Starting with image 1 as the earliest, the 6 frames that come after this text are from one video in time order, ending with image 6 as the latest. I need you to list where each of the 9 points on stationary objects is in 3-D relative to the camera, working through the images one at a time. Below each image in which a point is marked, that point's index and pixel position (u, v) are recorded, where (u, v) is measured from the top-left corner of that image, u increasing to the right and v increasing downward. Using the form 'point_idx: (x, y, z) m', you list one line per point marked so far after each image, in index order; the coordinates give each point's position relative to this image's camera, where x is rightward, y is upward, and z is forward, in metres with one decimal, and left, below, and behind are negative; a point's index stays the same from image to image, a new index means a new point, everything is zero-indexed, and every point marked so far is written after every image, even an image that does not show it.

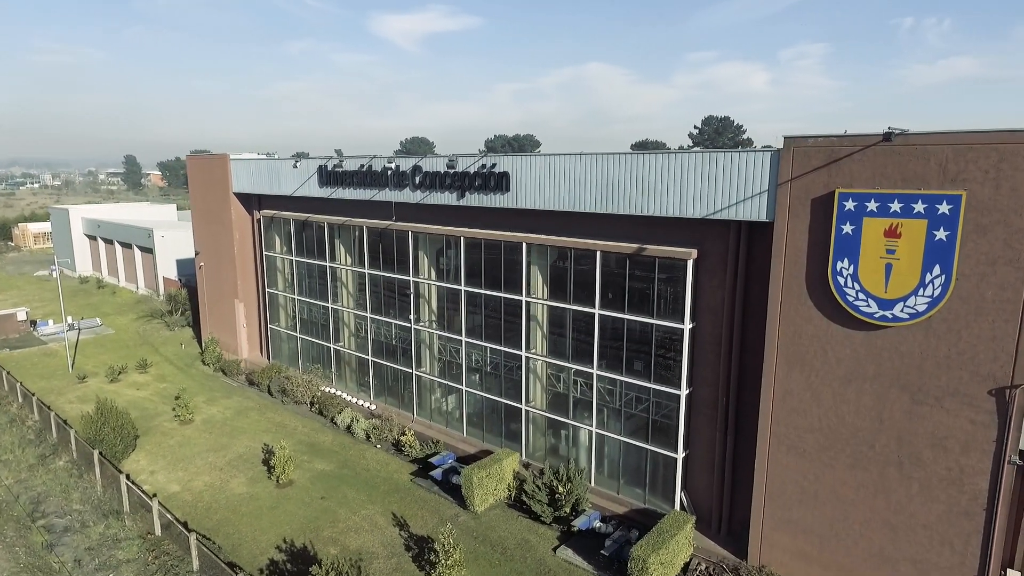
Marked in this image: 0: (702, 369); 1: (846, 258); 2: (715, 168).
0: (+6.2, -2.7, +19.9) m
1: (+8.6, +0.8, +15.6) m
2: (+6.2, +3.6, +18.1) m
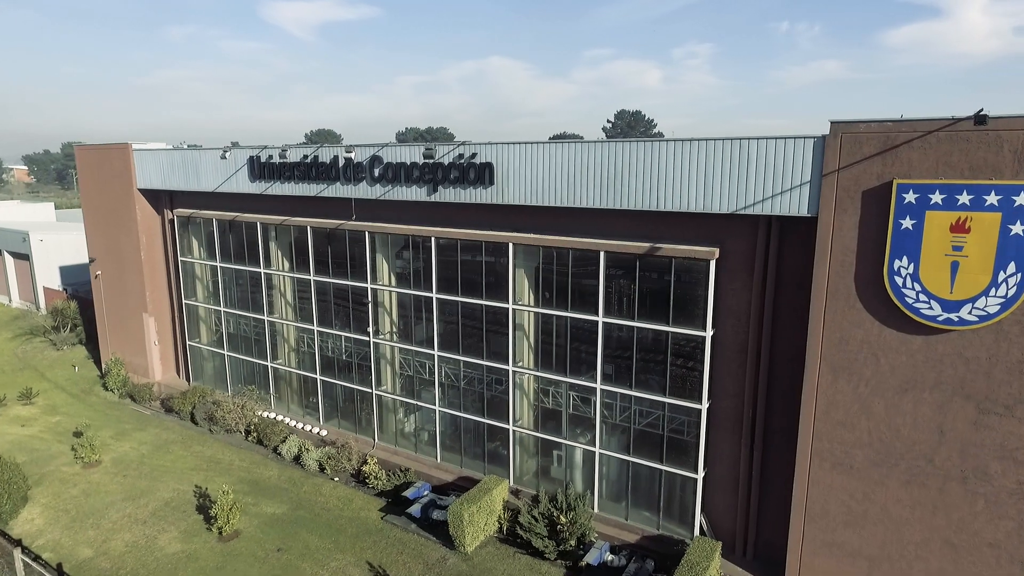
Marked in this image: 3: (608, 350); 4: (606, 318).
0: (+6.3, -2.7, +18.1) m
1: (+9.1, +0.7, +14.1) m
2: (+6.3, +3.5, +16.2) m
3: (+3.2, -2.0, +19.6) m
4: (+3.1, -1.0, +19.3) m
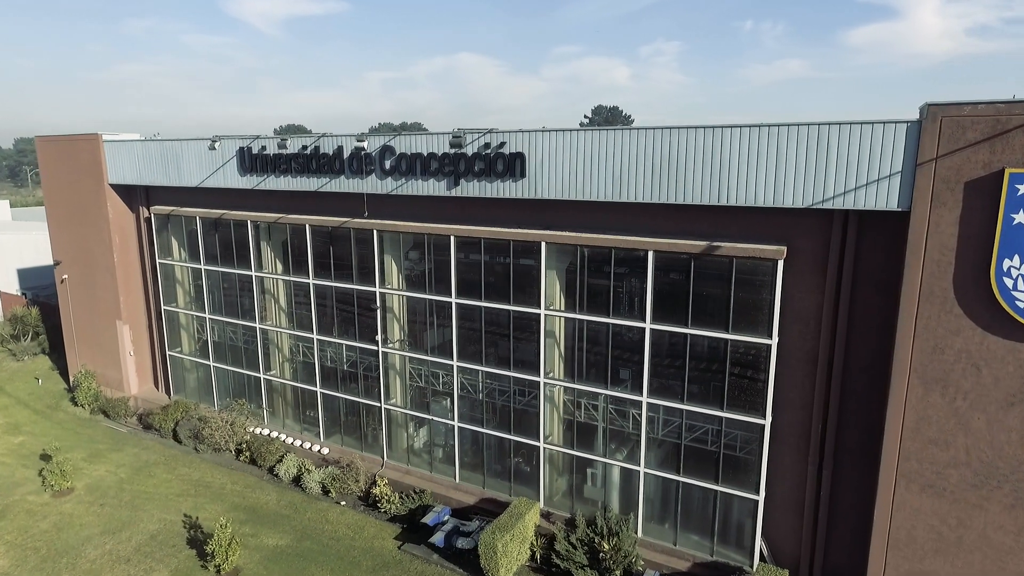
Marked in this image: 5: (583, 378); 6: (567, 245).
0: (+7.4, -2.8, +16.4) m
1: (+10.4, +0.7, +12.6) m
2: (+7.5, +3.4, +14.5) m
3: (+4.3, -2.1, +17.8) m
4: (+4.1, -1.1, +17.5) m
5: (+2.2, -2.9, +19.4) m
6: (+1.7, +1.3, +18.5) m
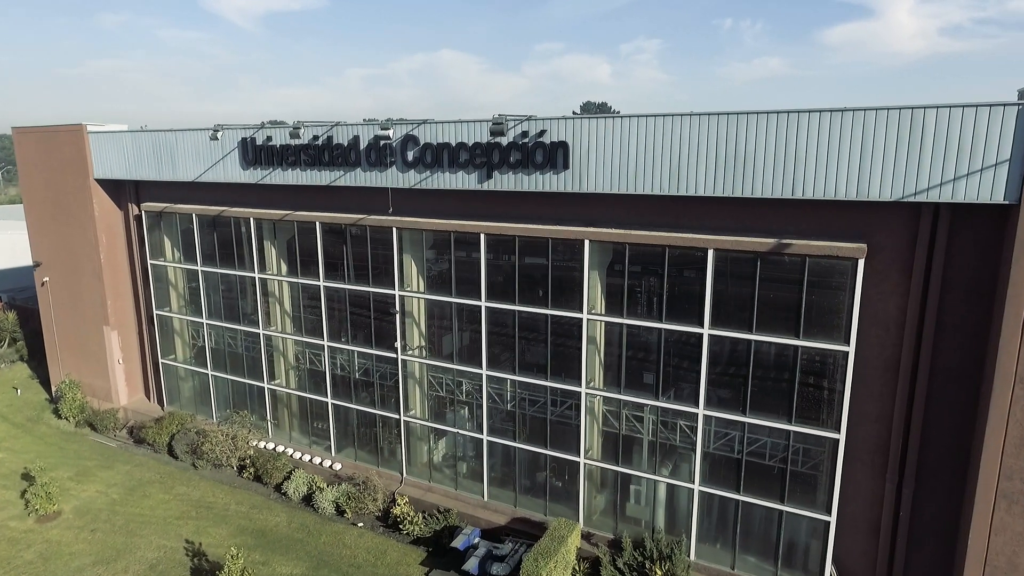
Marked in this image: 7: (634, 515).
0: (+8.6, -2.8, +15.0) m
1: (+11.7, +0.7, +11.2) m
2: (+8.7, +3.4, +13.1) m
3: (+5.4, -2.2, +16.3) m
4: (+5.3, -1.1, +16.0) m
5: (+3.4, -2.9, +17.8) m
6: (+2.8, +1.2, +16.9) m
7: (+3.7, -6.9, +18.4) m
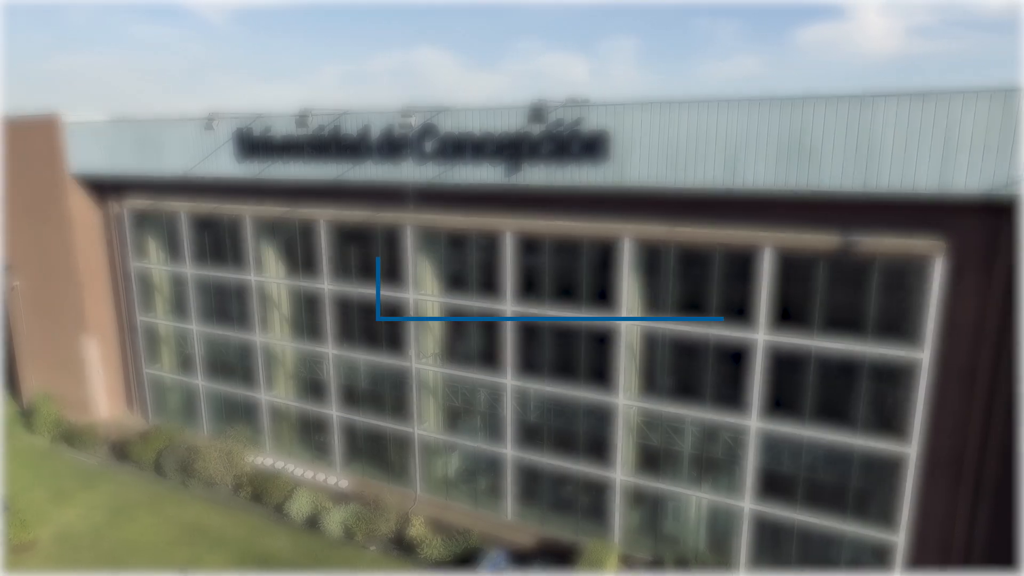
0: (+9.6, -2.8, +13.8) m
1: (+12.8, +0.6, +10.1) m
2: (+9.7, +3.4, +11.9) m
3: (+6.3, -2.2, +15.0) m
4: (+6.2, -1.2, +14.7) m
5: (+4.2, -3.0, +16.4) m
6: (+3.7, +1.2, +15.5) m
7: (+4.6, -6.9, +17.1) m
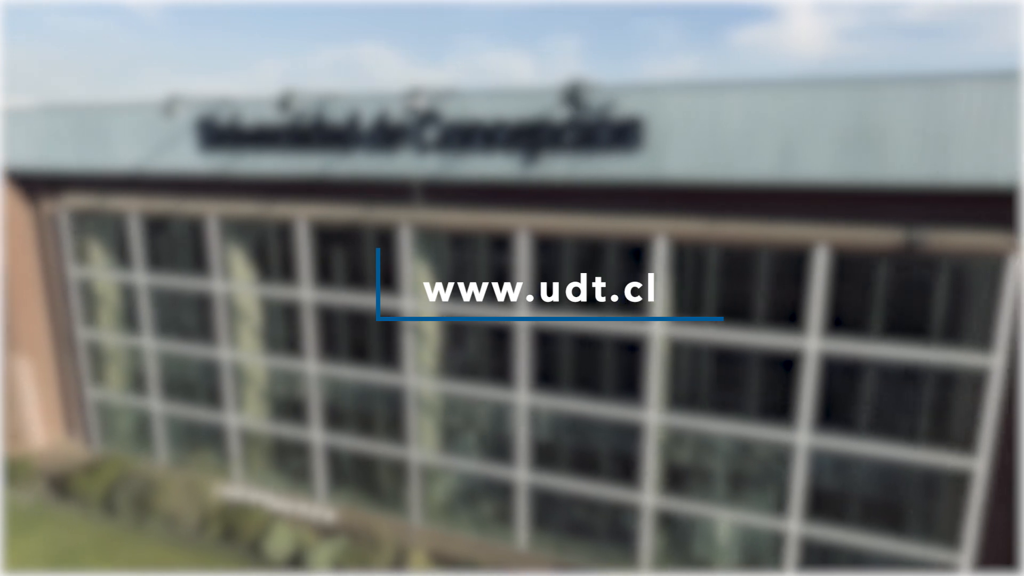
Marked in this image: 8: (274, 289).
0: (+10.2, -2.8, +12.8) m
1: (+13.7, +0.7, +9.4) m
2: (+10.4, +3.4, +10.9) m
3: (+6.9, -2.2, +13.7) m
4: (+6.8, -1.2, +13.3) m
5: (+4.7, -3.0, +15.0) m
6: (+4.1, +1.1, +13.9) m
7: (+5.1, -7.0, +15.7) m
8: (-7.2, 0.0, +18.7) m
